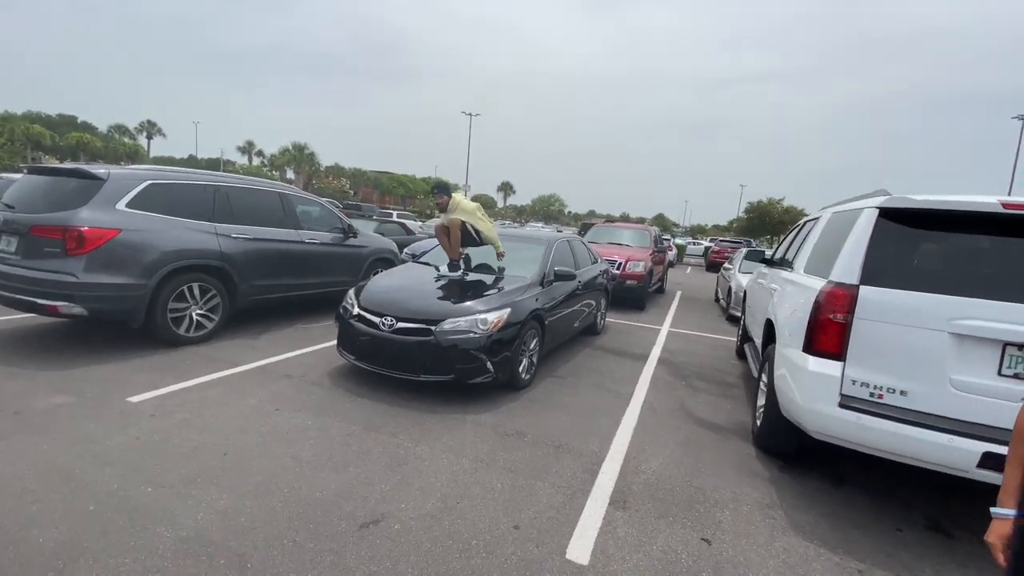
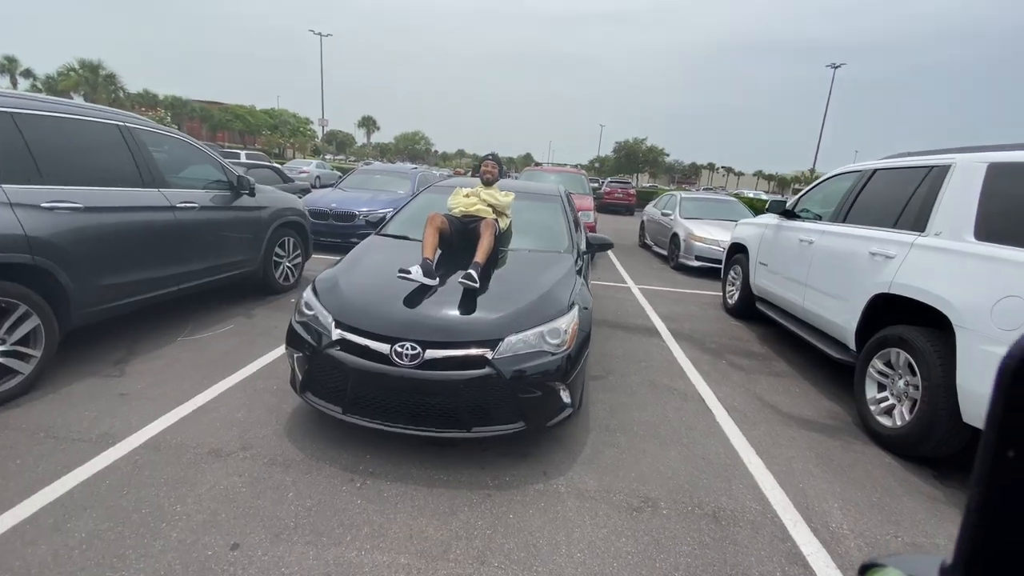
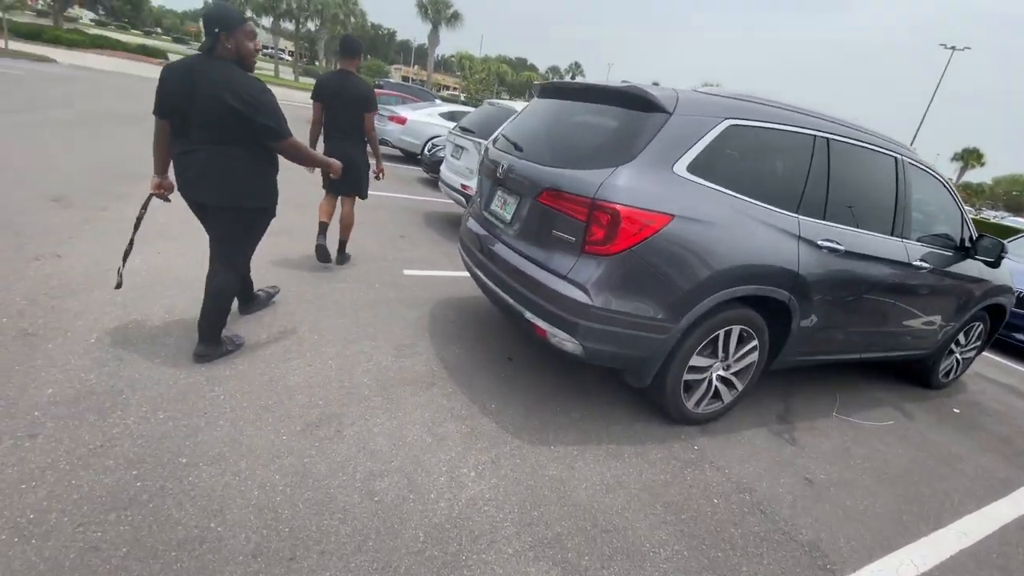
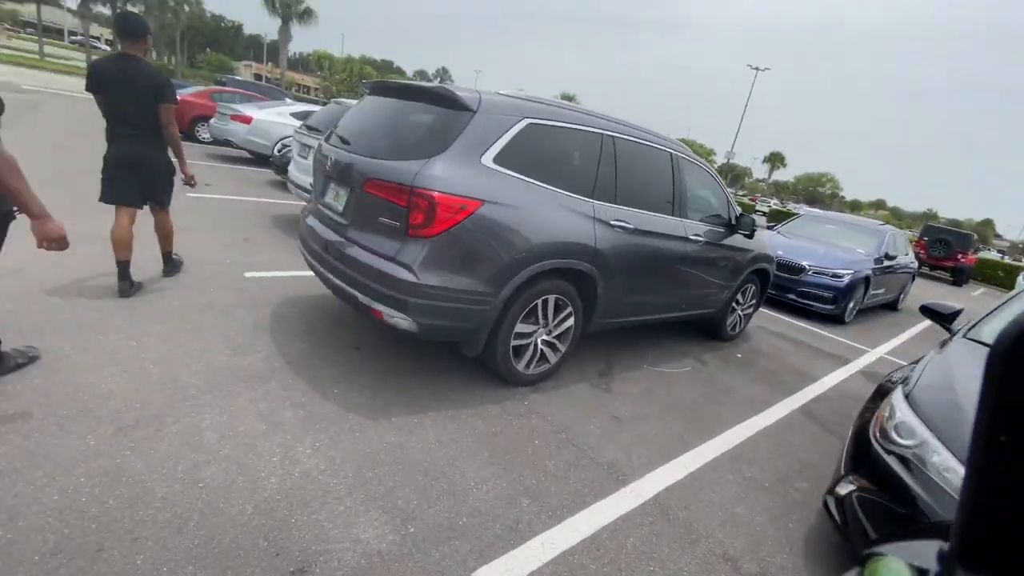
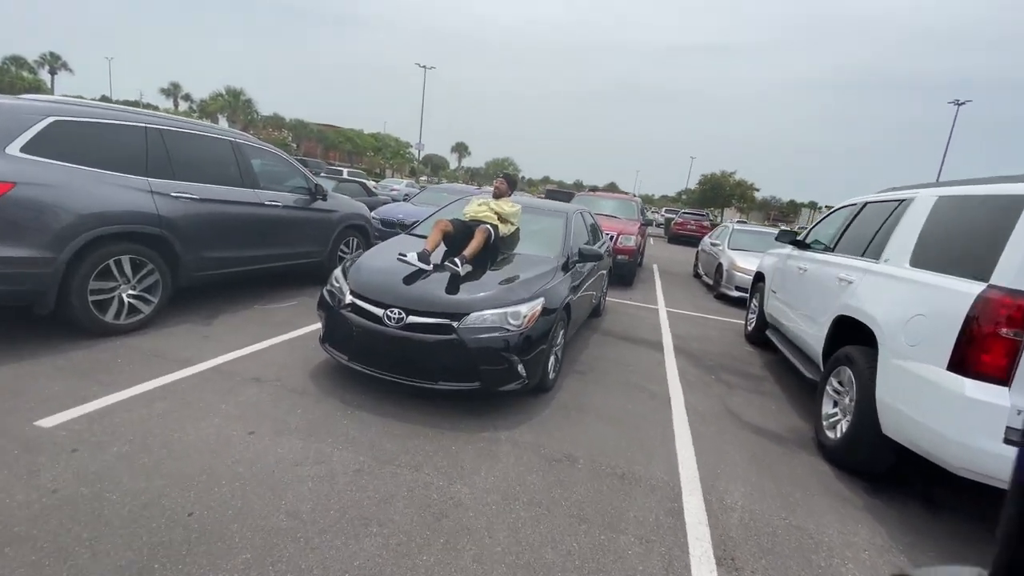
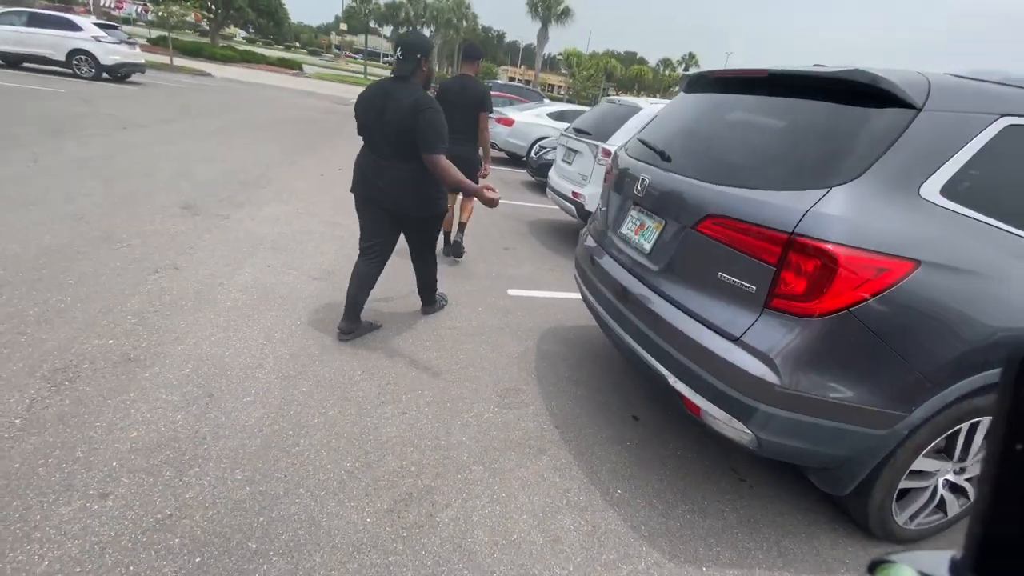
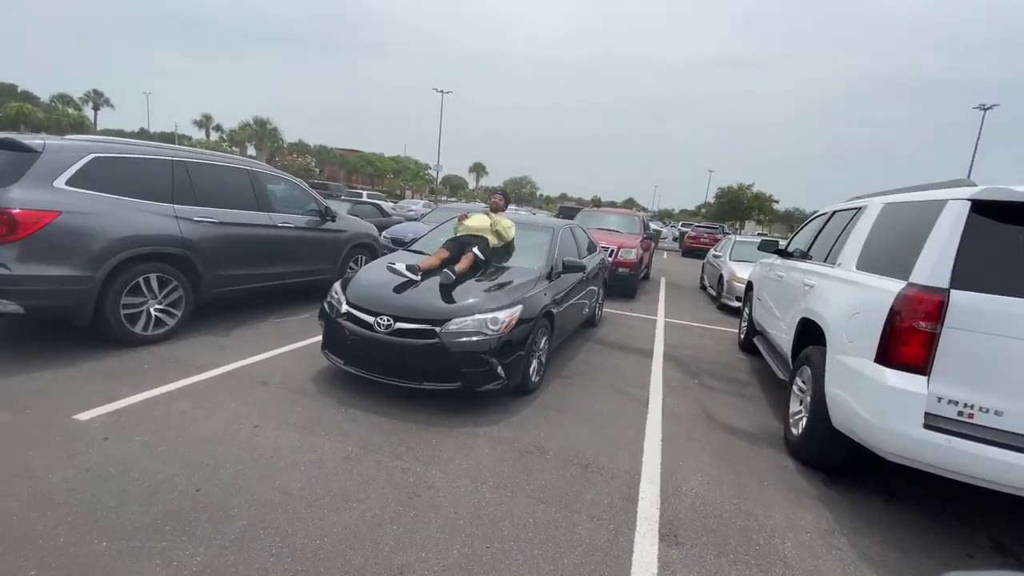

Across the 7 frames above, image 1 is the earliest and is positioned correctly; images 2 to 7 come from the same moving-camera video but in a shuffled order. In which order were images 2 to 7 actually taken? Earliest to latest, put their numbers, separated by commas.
7, 5, 2, 4, 3, 6
